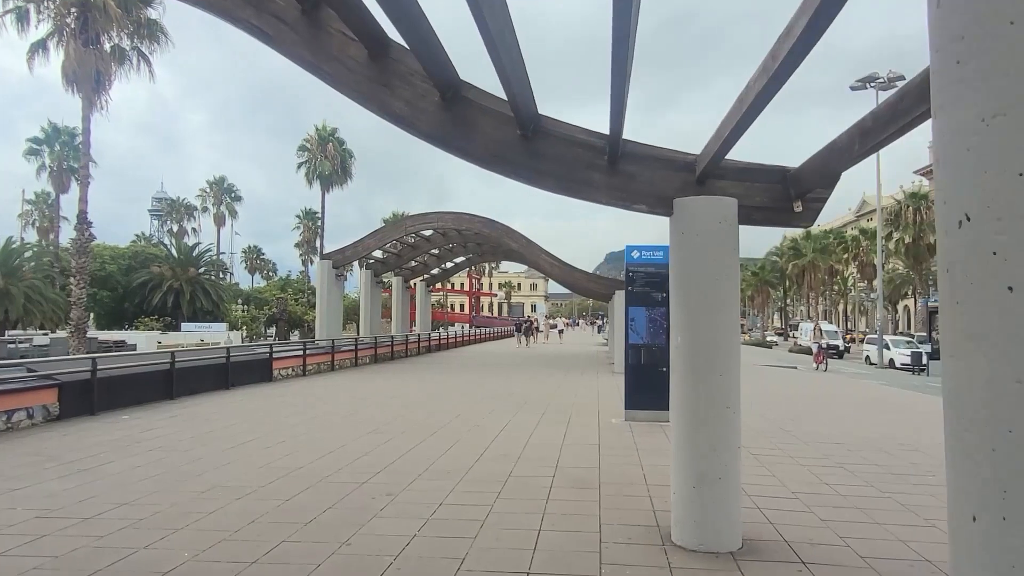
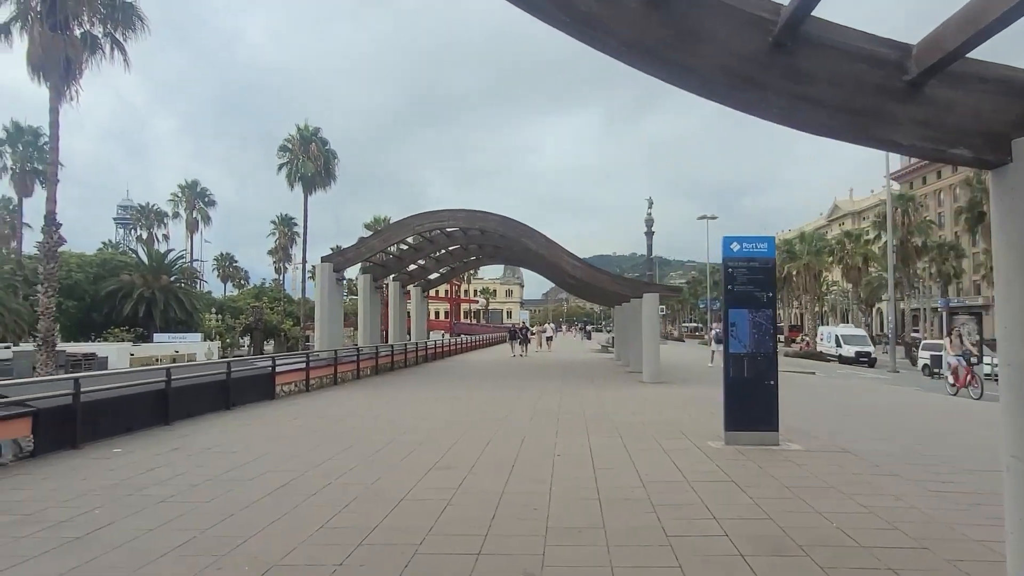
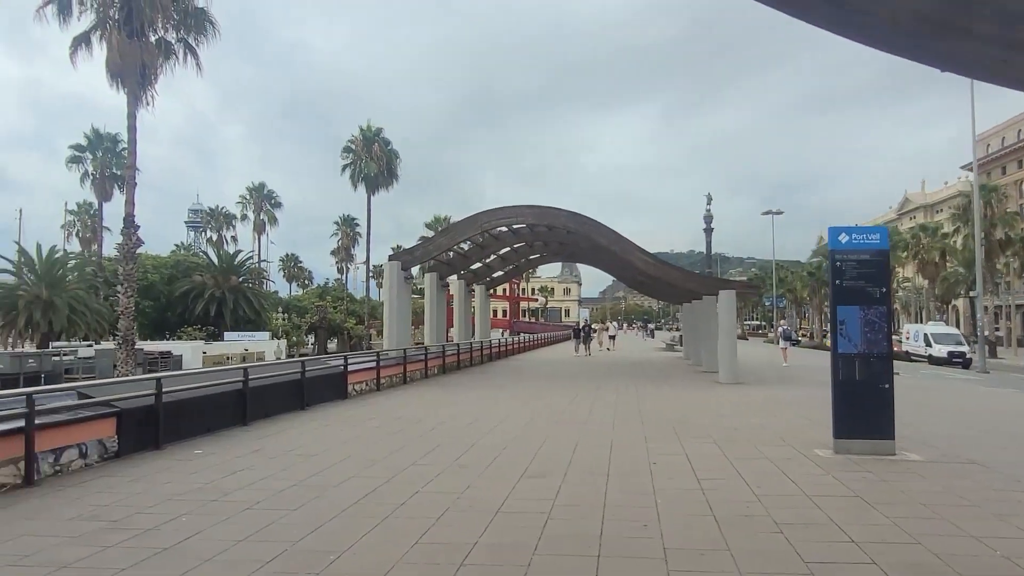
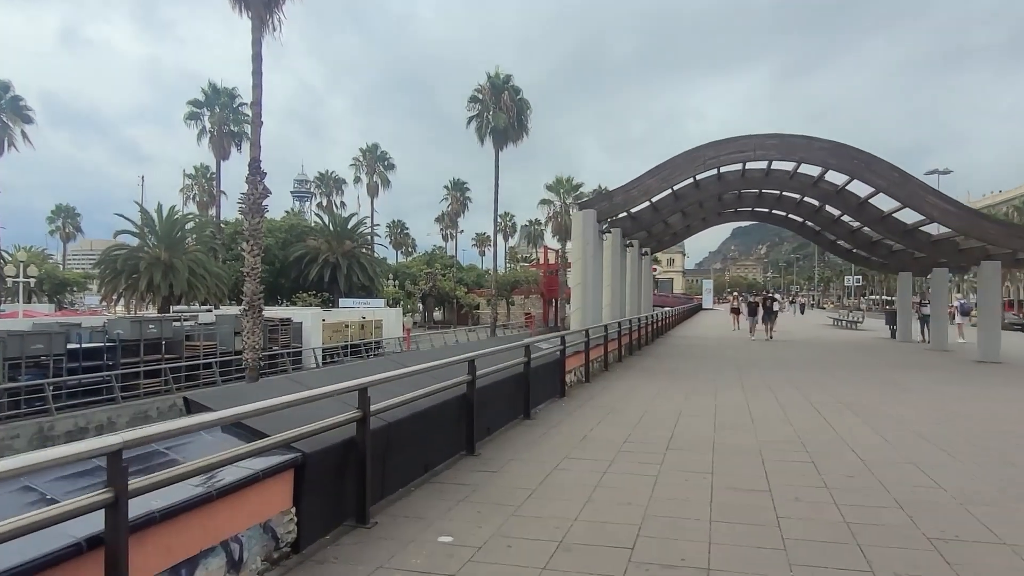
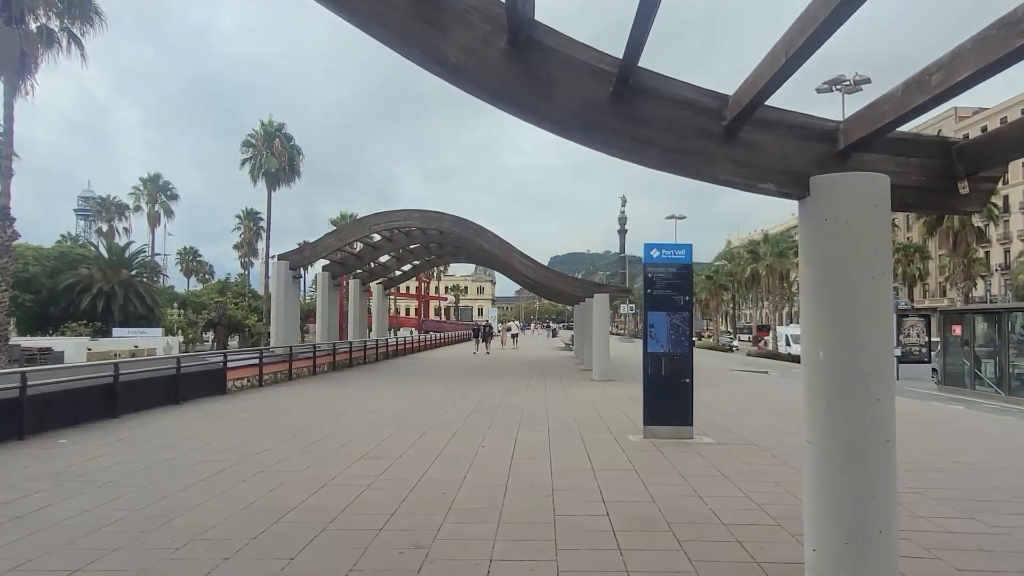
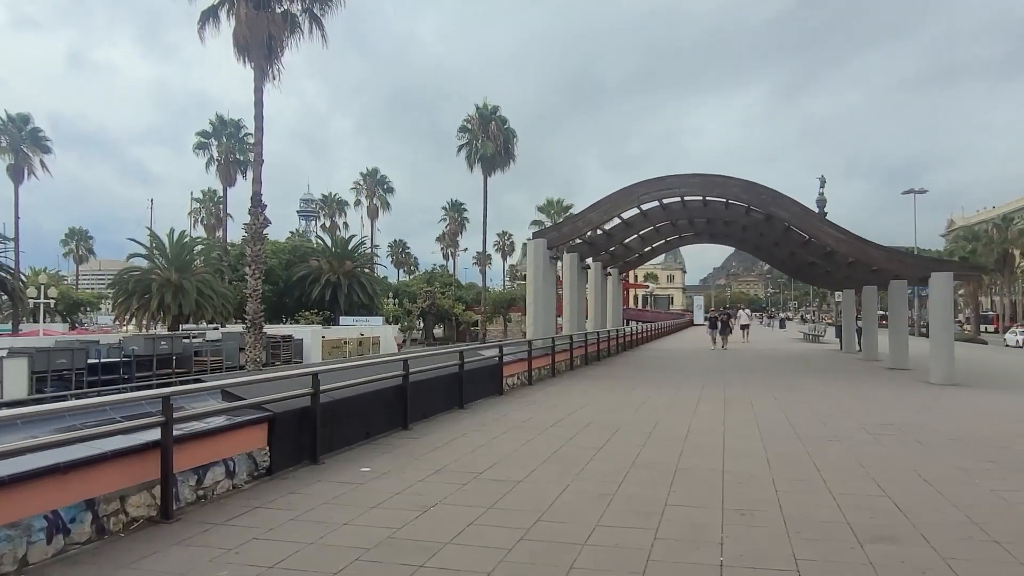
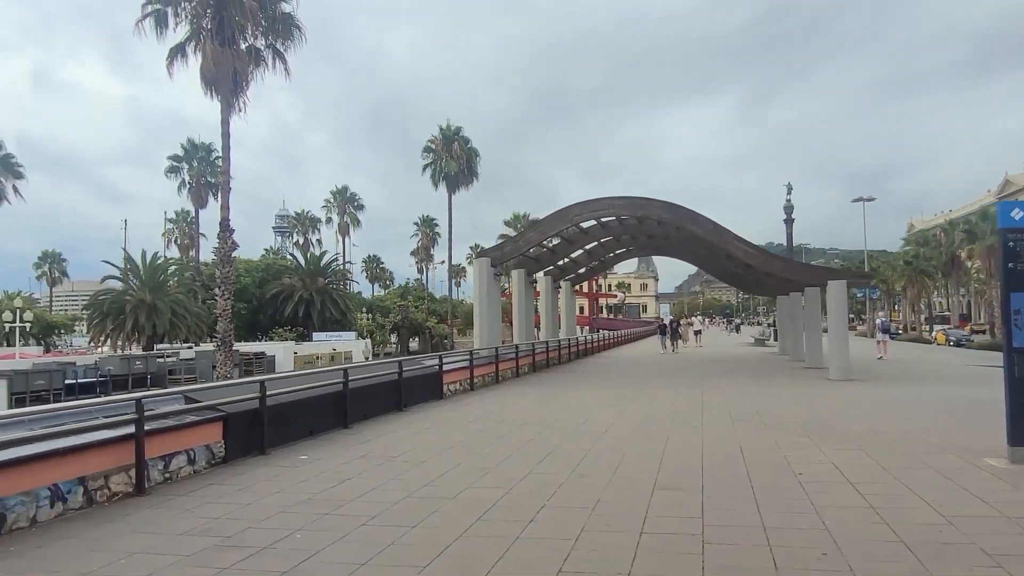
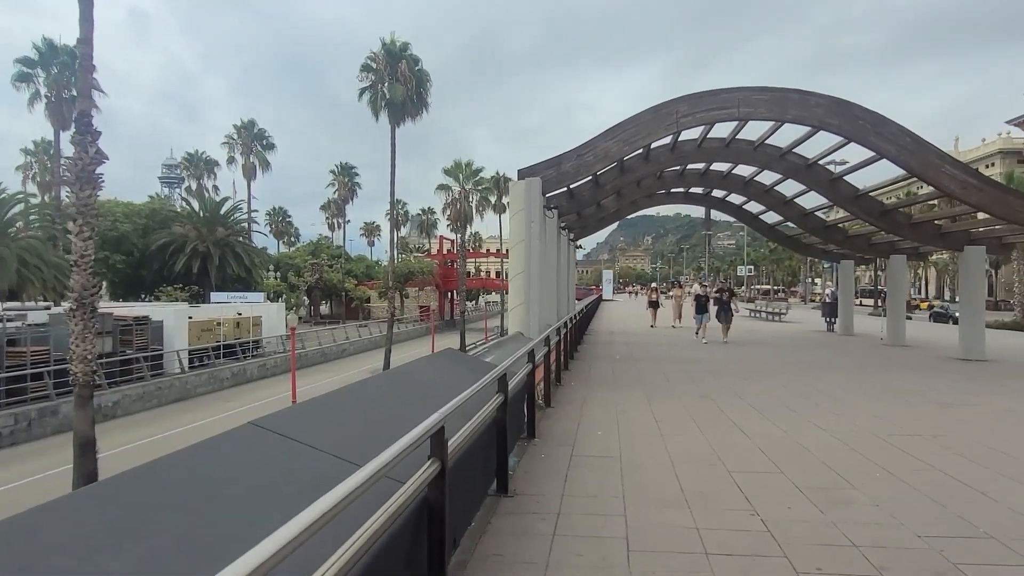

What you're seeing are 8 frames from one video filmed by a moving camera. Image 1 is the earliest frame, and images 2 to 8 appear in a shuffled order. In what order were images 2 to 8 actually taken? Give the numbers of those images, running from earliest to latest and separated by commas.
5, 2, 3, 7, 6, 4, 8
